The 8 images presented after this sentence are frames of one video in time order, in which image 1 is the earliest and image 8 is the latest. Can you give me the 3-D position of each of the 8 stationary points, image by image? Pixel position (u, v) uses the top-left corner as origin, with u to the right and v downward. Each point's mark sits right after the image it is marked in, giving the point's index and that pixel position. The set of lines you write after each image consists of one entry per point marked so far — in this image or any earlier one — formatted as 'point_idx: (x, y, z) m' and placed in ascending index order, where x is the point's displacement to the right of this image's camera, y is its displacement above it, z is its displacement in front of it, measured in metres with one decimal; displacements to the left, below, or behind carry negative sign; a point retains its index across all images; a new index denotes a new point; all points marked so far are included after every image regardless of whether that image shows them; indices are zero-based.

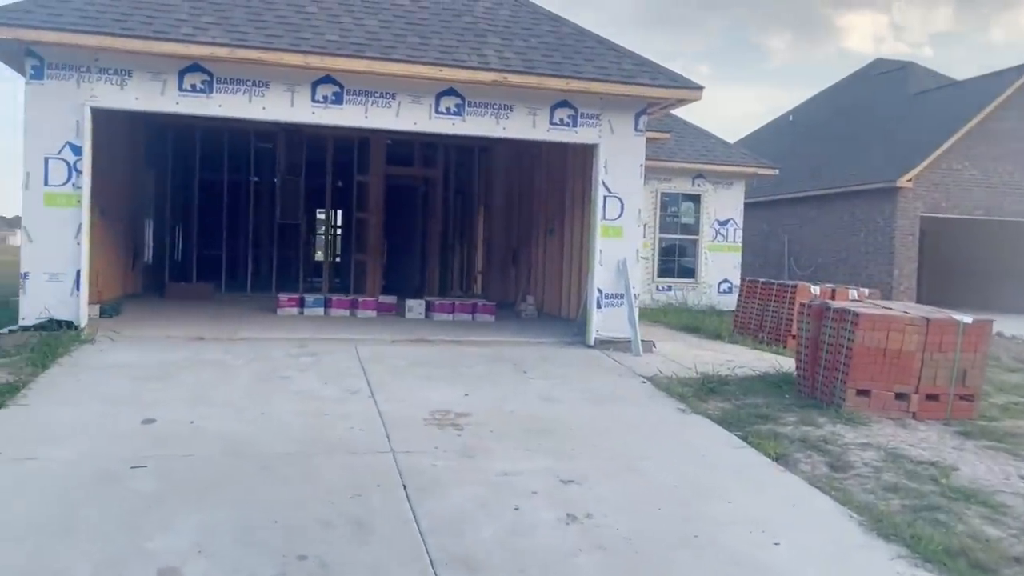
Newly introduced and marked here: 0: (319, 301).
0: (-2.7, -0.2, +11.8) m
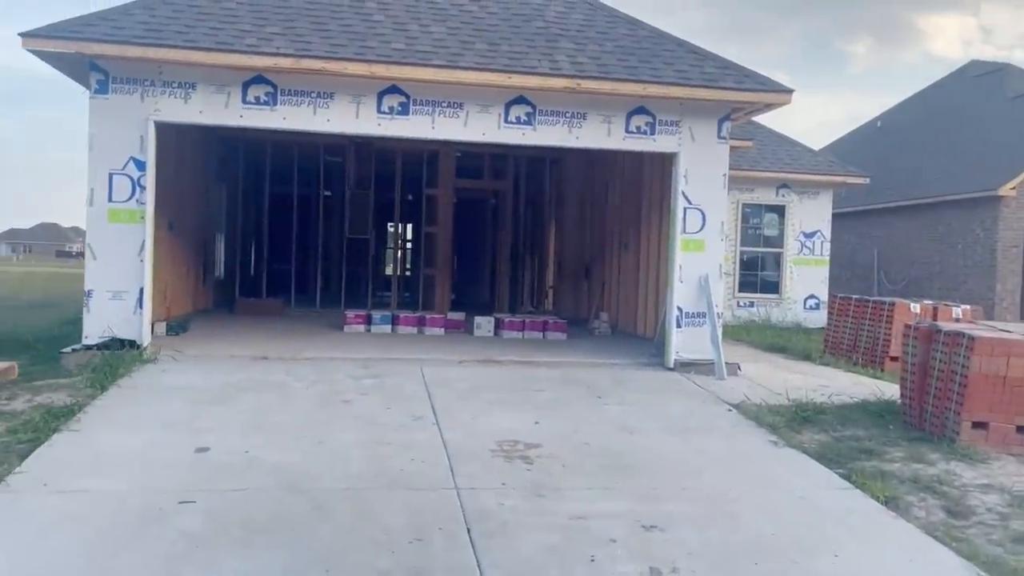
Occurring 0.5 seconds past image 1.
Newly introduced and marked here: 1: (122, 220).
0: (-1.7, -0.4, +11.5) m
1: (-3.7, +0.6, +8.1) m
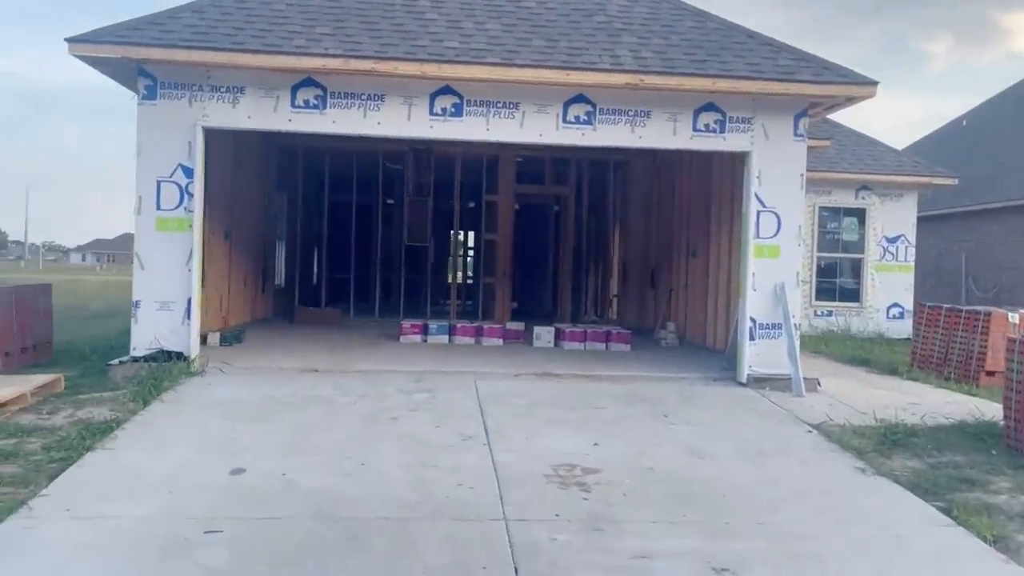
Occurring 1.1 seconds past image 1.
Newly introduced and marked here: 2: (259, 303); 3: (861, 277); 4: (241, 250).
0: (-0.9, -0.5, +11.1) m
1: (-3.2, +0.5, +7.9) m
2: (-4.0, -0.2, +13.5) m
3: (+6.0, +0.2, +14.5) m
4: (-3.9, +0.5, +12.2) m
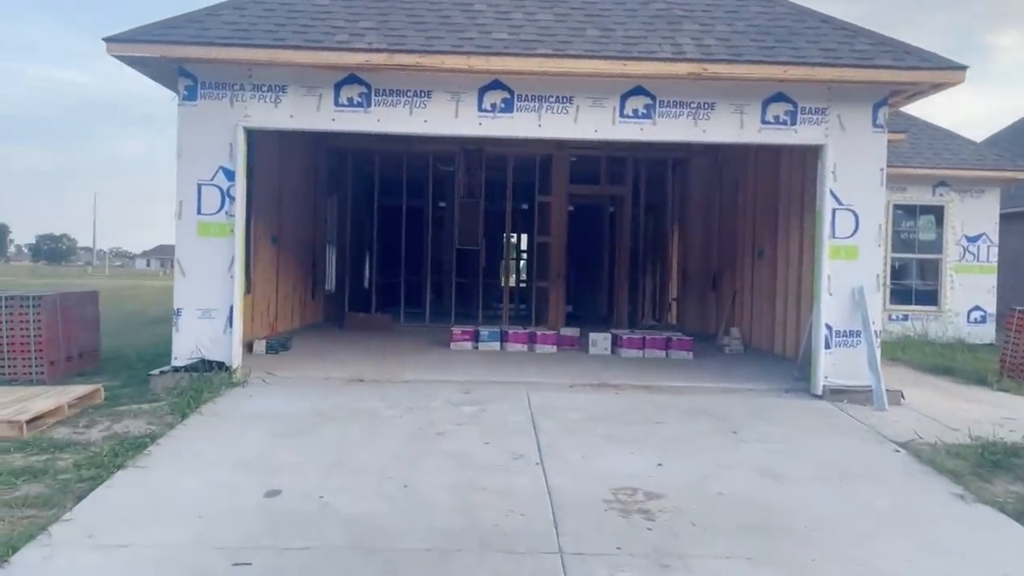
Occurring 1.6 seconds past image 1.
0: (-0.2, -0.6, +10.7) m
1: (-2.7, +0.5, +7.6) m
2: (-3.2, -0.3, +13.3) m
3: (+6.9, +0.1, +13.6) m
4: (-3.1, +0.5, +12.0) m
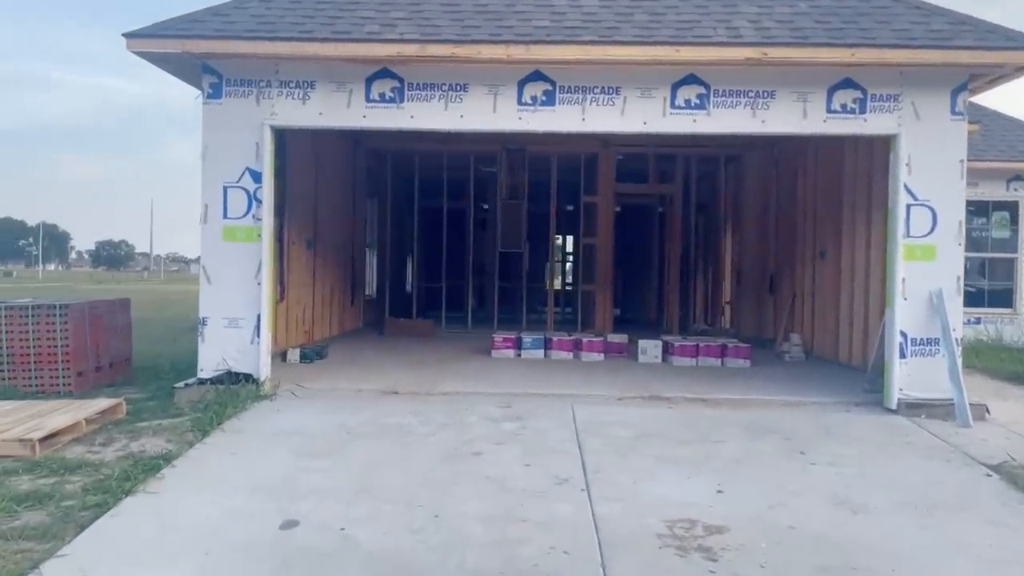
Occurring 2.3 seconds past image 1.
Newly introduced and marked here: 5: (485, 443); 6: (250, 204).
0: (+0.3, -0.7, +10.1) m
1: (-2.3, +0.4, +7.2) m
2: (-2.5, -0.4, +12.9) m
3: (+7.6, +0.1, +12.7) m
4: (-2.5, +0.4, +11.6) m
5: (-0.2, -1.1, +5.9) m
6: (-2.2, +0.7, +7.2) m
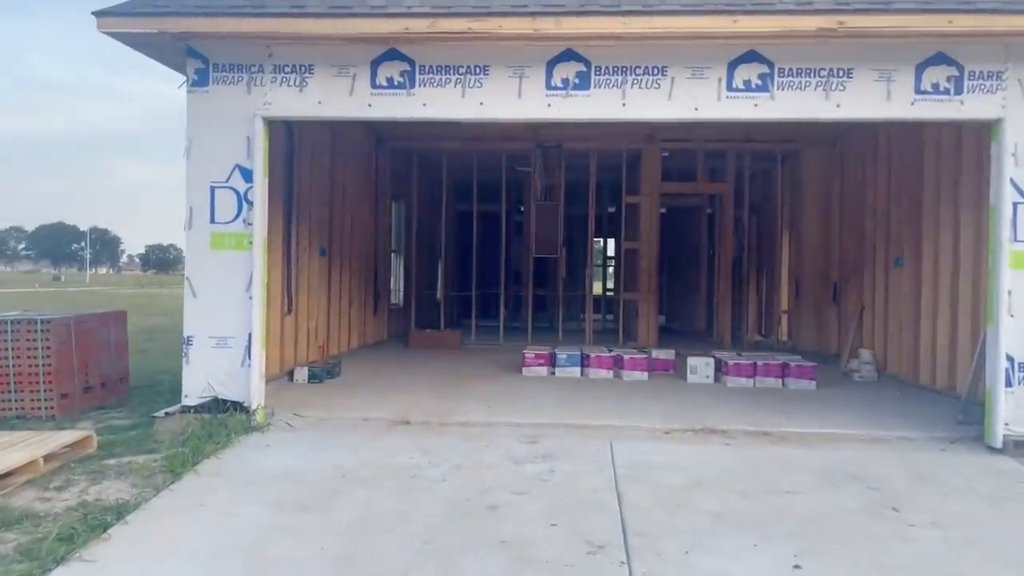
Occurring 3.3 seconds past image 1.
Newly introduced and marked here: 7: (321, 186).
0: (+0.7, -0.8, +9.1) m
1: (-2.1, +0.3, +6.3) m
2: (-2.0, -0.5, +12.0) m
3: (+8.0, 0.0, +11.3) m
4: (-2.1, +0.3, +10.7) m
5: (0.0, -1.2, +4.9) m
6: (-2.0, +0.6, +6.3) m
7: (-2.2, +1.2, +9.5) m
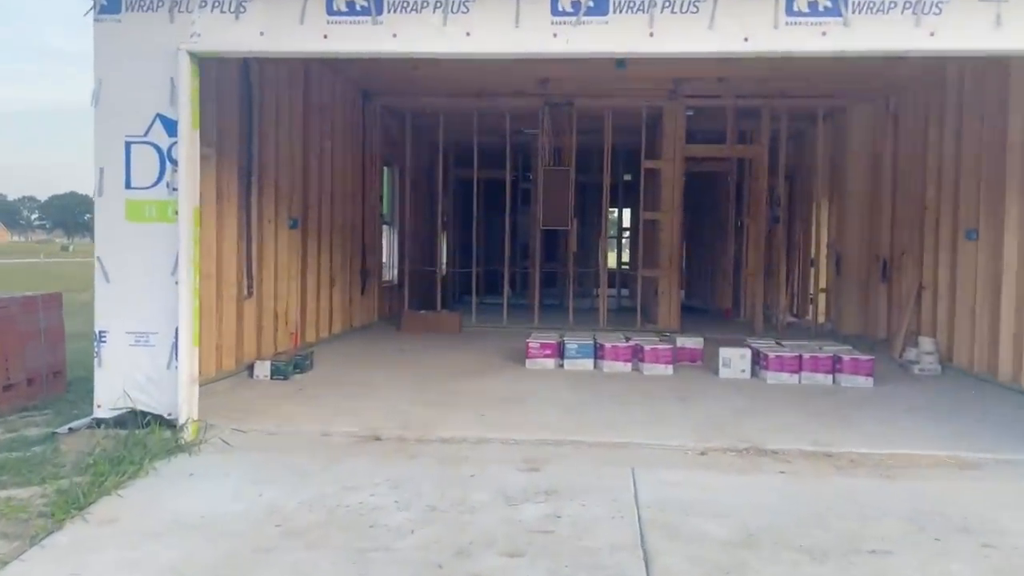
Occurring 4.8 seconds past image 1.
0: (+0.7, -0.6, +7.8) m
1: (-2.2, +0.4, +5.0) m
2: (-1.9, -0.2, +10.7) m
3: (+8.1, +0.3, +9.8) m
4: (-2.0, +0.5, +9.4) m
5: (-0.1, -1.1, +3.6) m
6: (-2.1, +0.7, +5.0) m
7: (-2.1, +1.4, +8.2) m
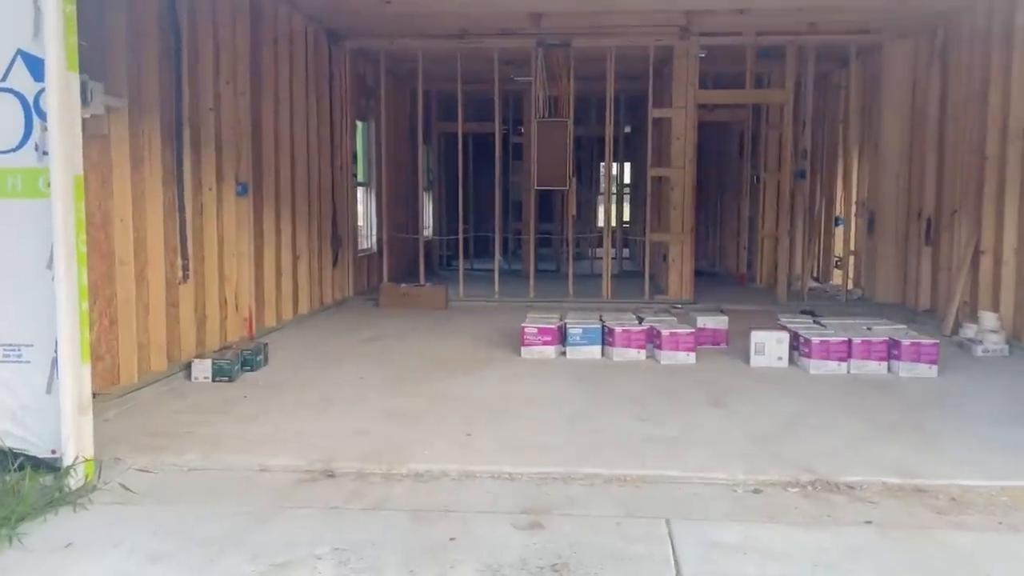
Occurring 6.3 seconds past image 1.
0: (+0.6, -0.4, +6.6) m
1: (-2.2, +0.4, +3.7) m
2: (-2.0, +0.1, +9.5) m
3: (+8.0, +0.7, +8.6) m
4: (-2.1, +0.8, +8.1) m
5: (-0.1, -1.2, +2.4) m
6: (-2.1, +0.7, +3.7) m
7: (-2.2, +1.6, +6.9) m
